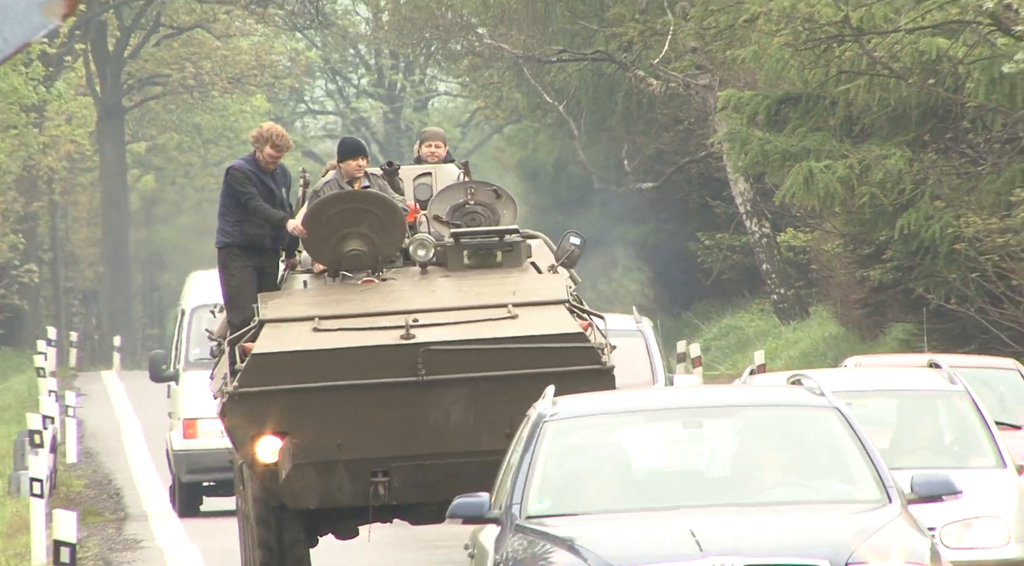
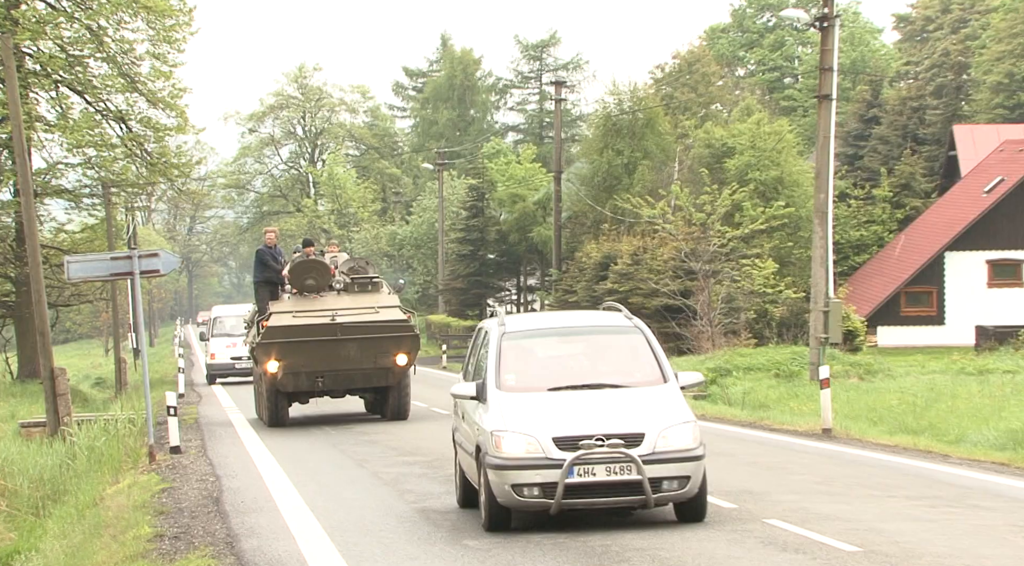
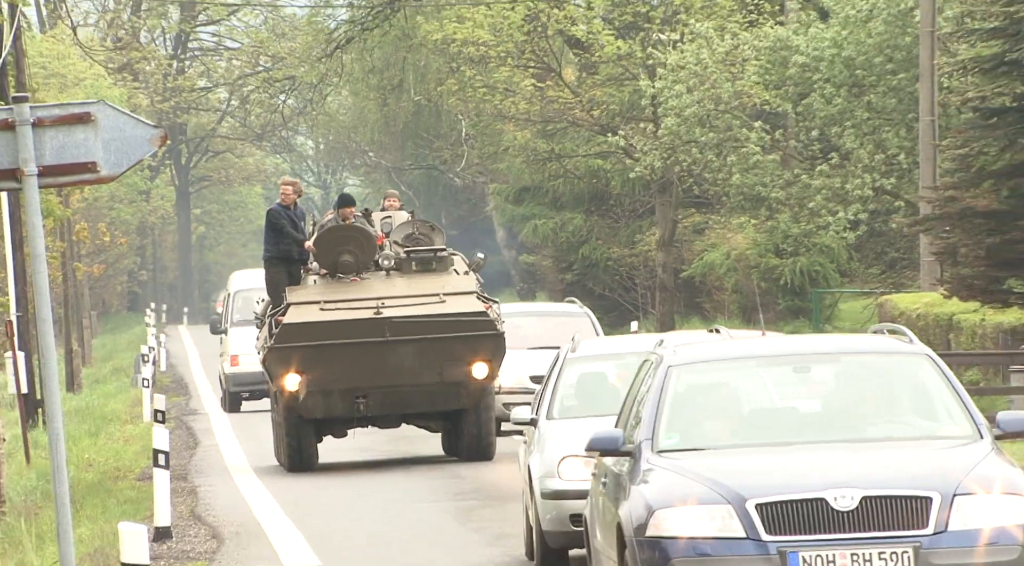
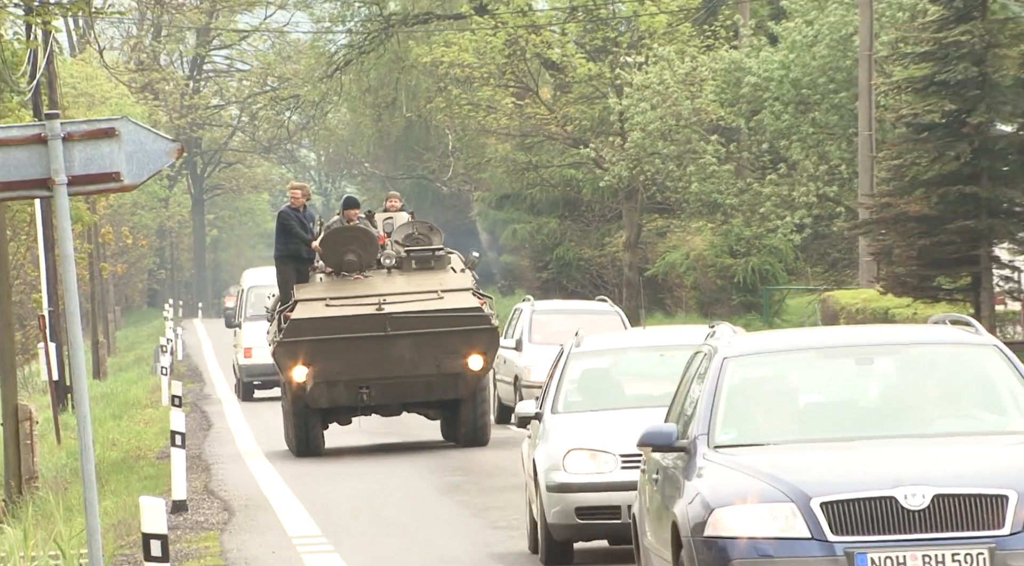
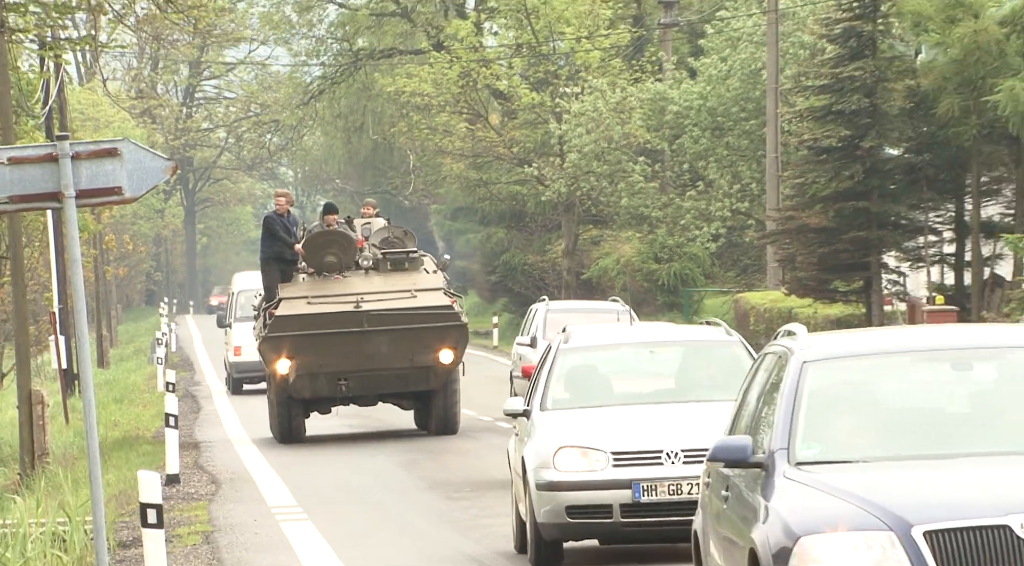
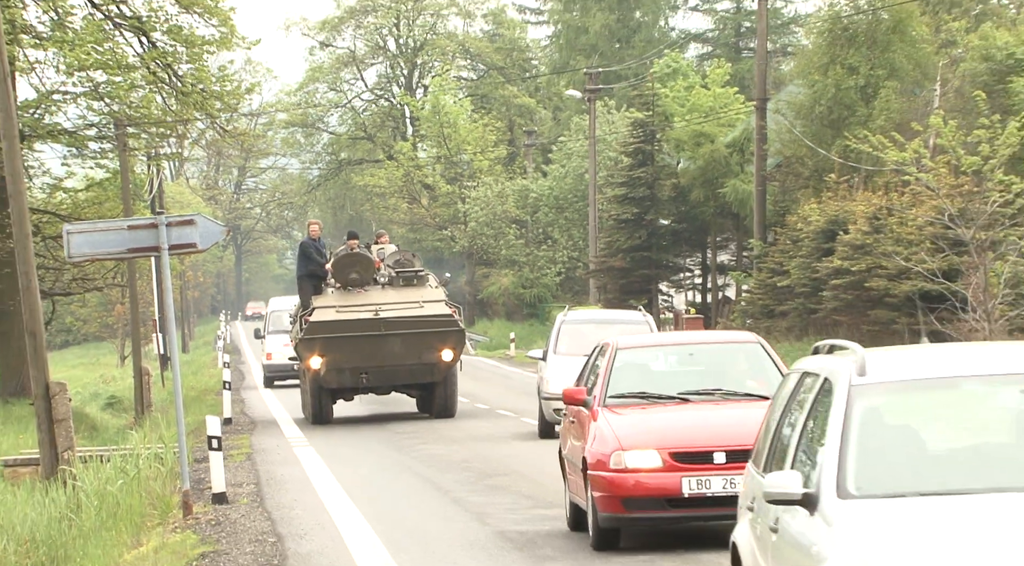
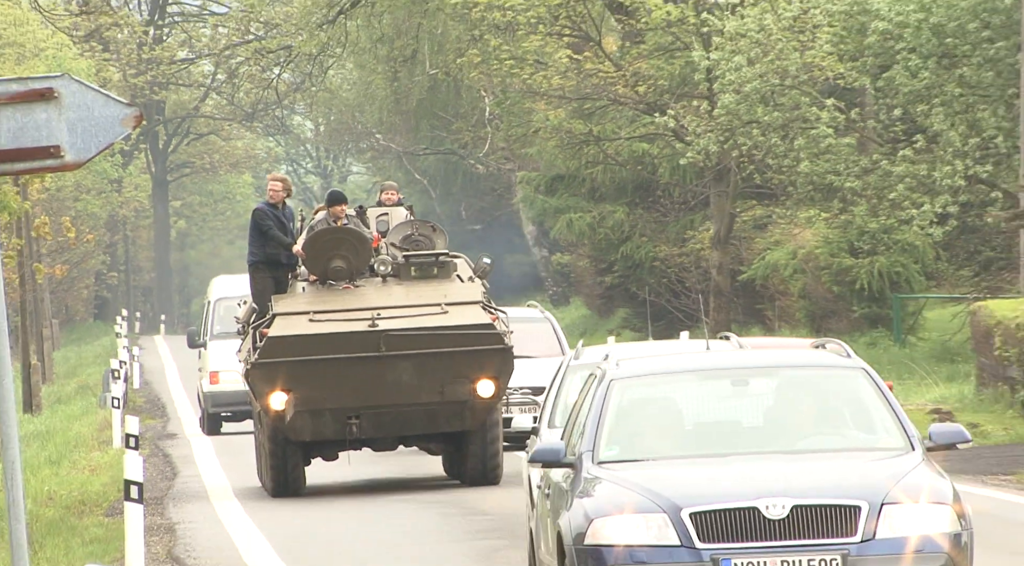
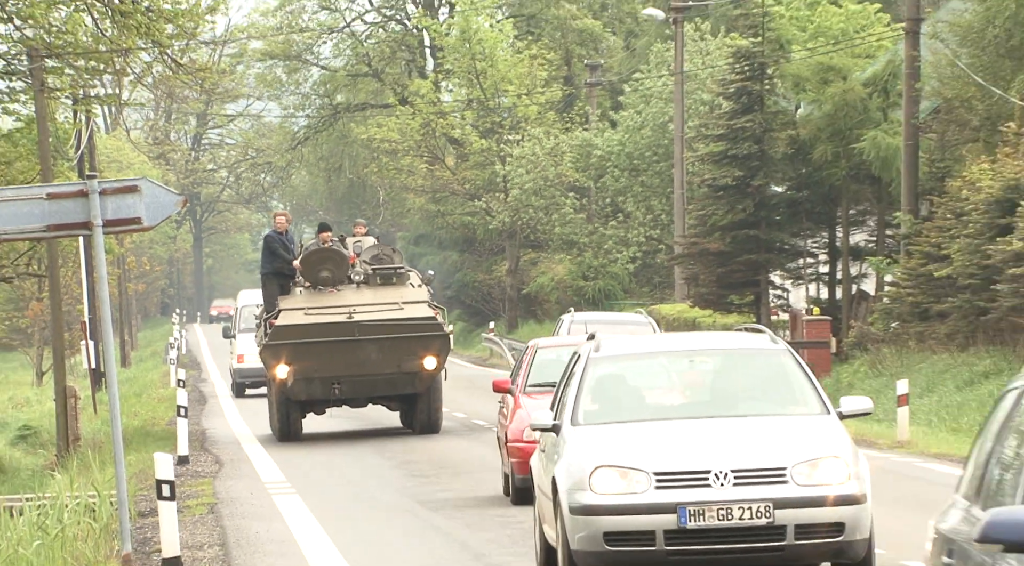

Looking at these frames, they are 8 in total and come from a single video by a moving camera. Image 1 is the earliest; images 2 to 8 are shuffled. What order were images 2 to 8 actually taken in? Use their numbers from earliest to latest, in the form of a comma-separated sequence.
7, 3, 4, 5, 8, 6, 2
